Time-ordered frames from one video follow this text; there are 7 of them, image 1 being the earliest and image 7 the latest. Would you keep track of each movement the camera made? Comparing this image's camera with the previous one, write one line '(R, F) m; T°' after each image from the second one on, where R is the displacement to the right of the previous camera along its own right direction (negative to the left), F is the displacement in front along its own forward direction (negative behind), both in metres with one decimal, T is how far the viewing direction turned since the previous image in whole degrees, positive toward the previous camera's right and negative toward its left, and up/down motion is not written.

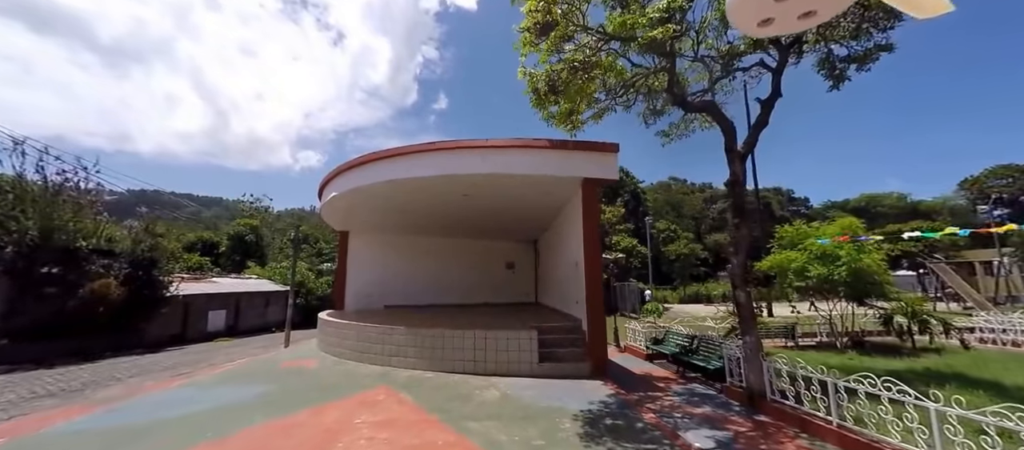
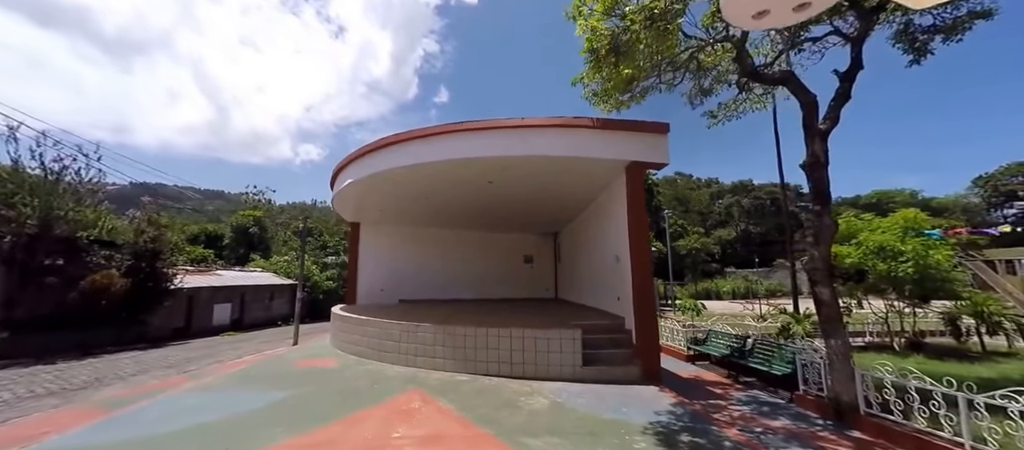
(-0.5, +0.5) m; 0°
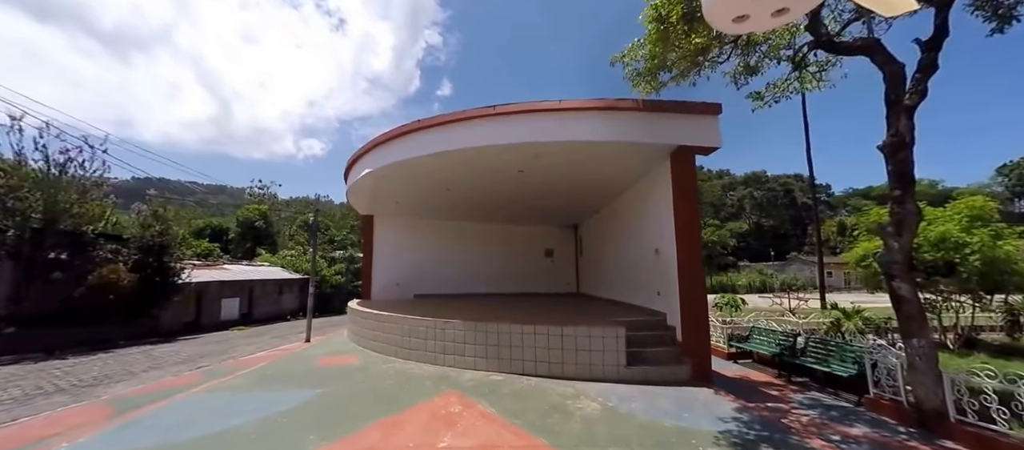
(-0.4, +0.3) m; 0°
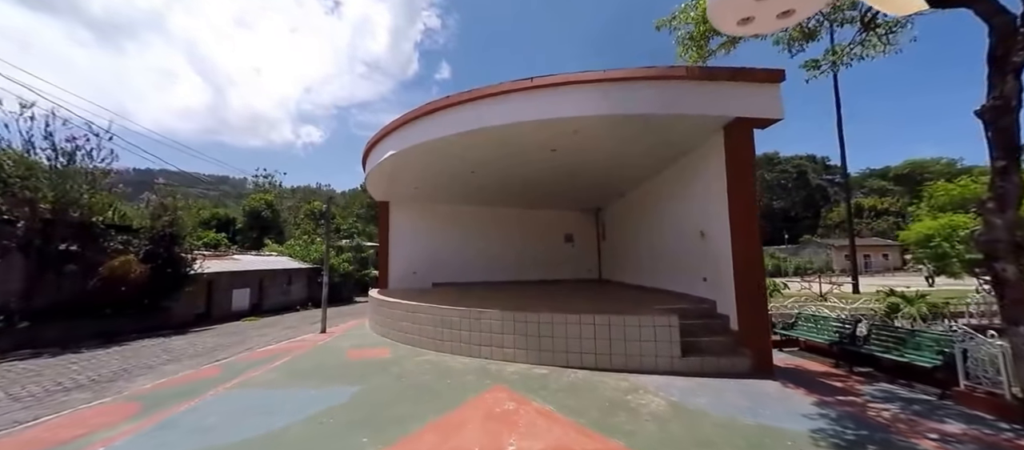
(-0.5, +0.3) m; 0°
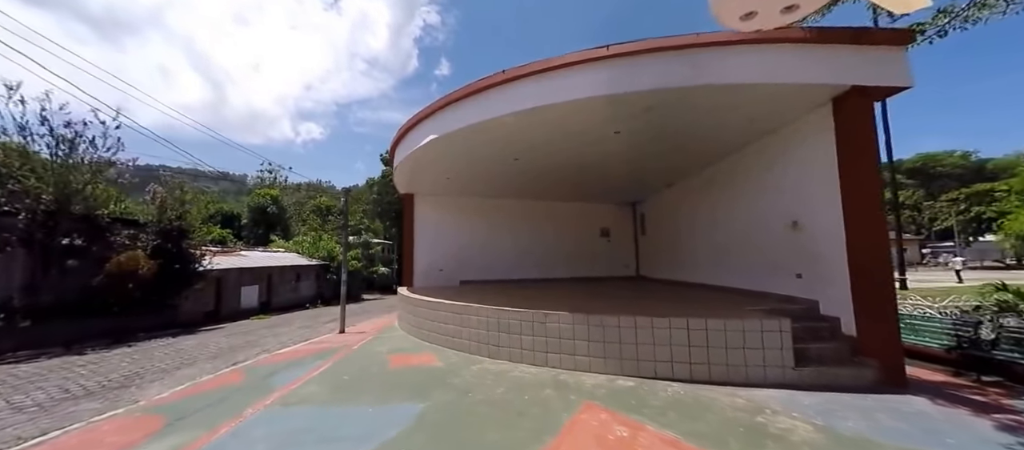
(-0.8, +0.6) m; 0°
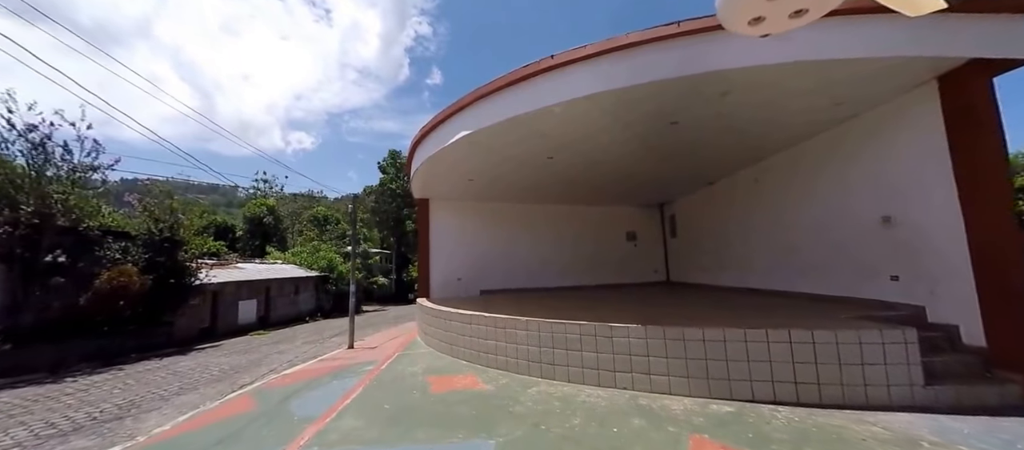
(-0.7, +0.6) m; +1°
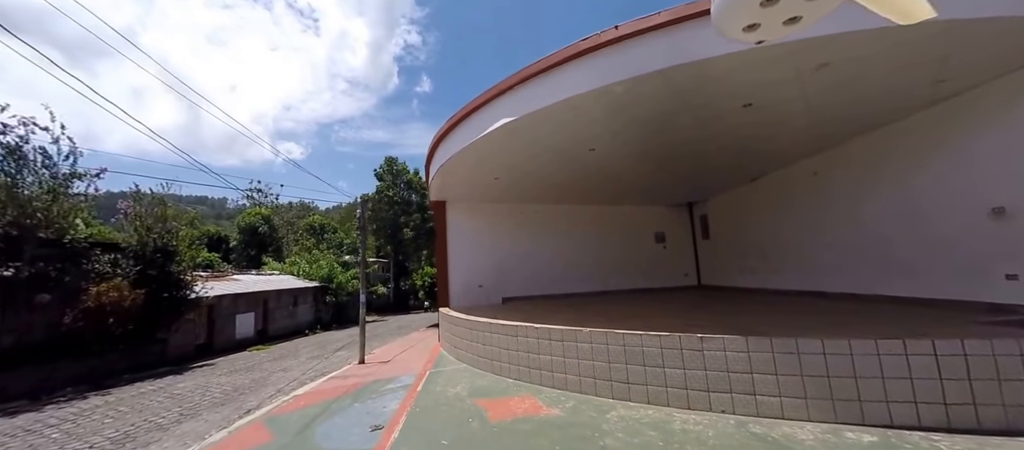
(-0.7, +0.6) m; +1°
